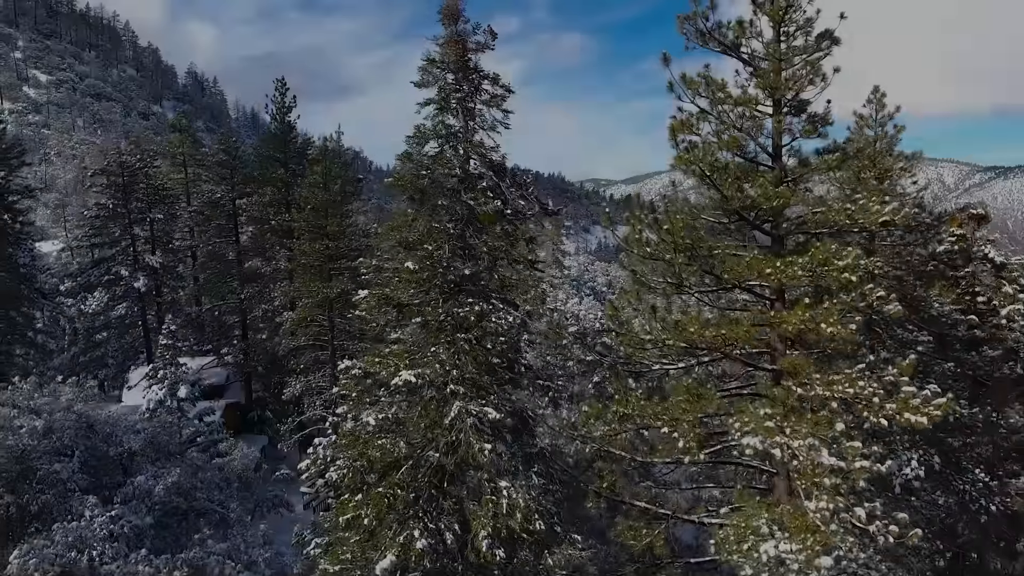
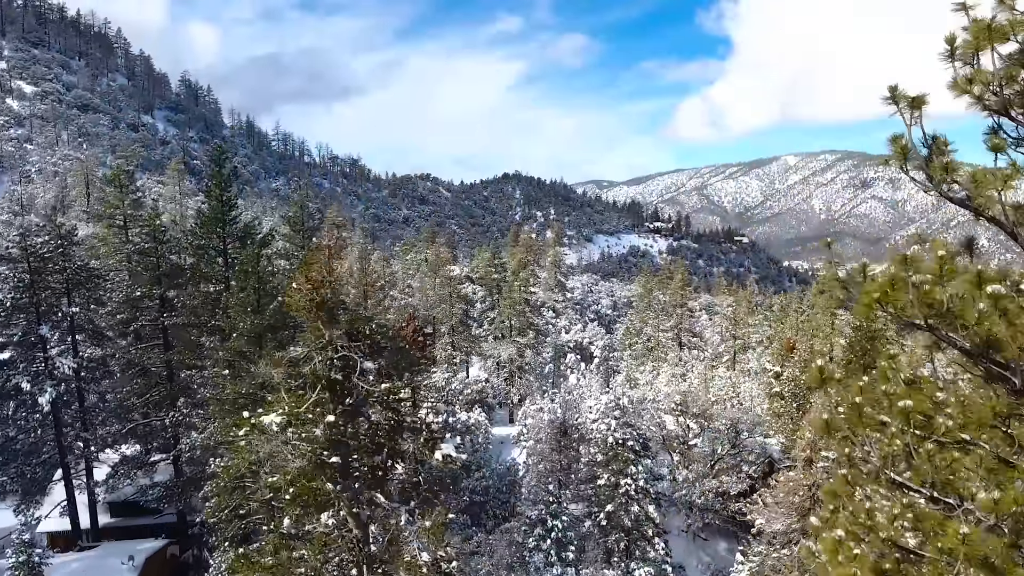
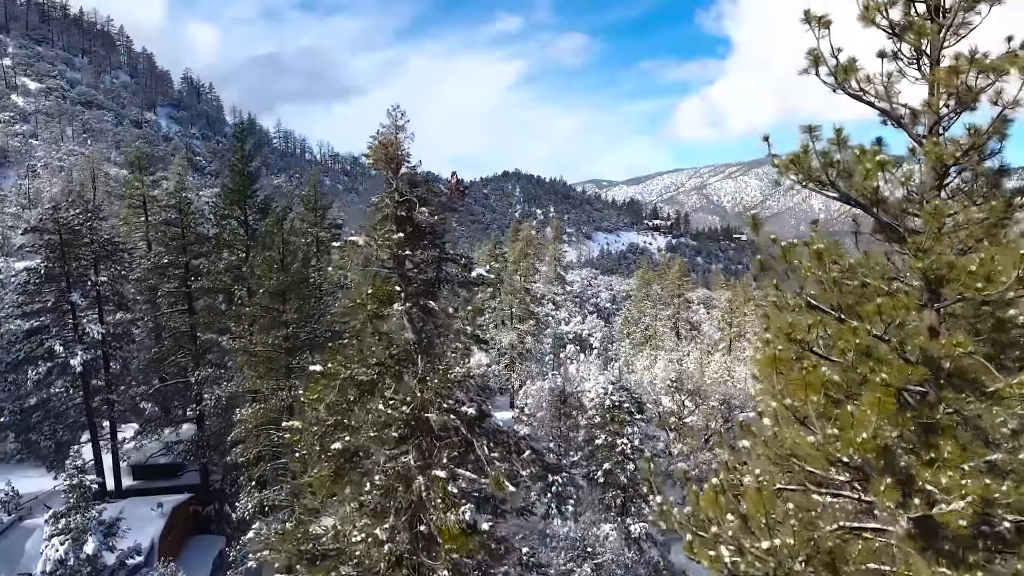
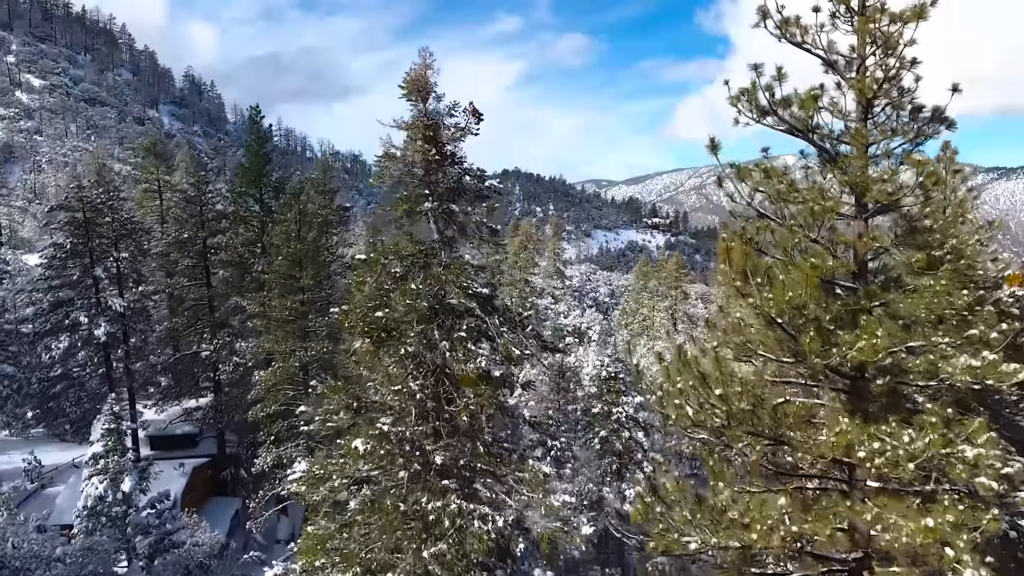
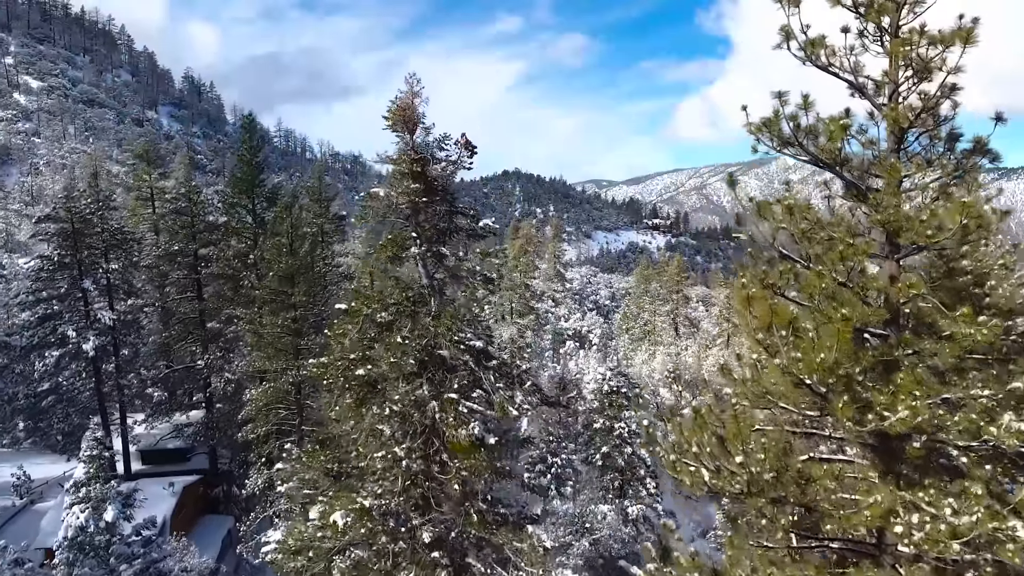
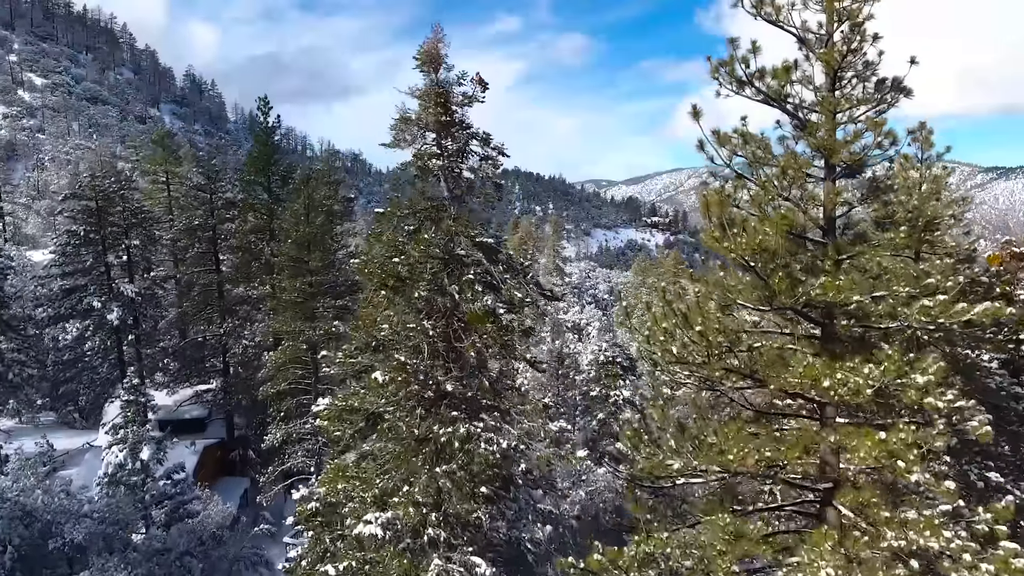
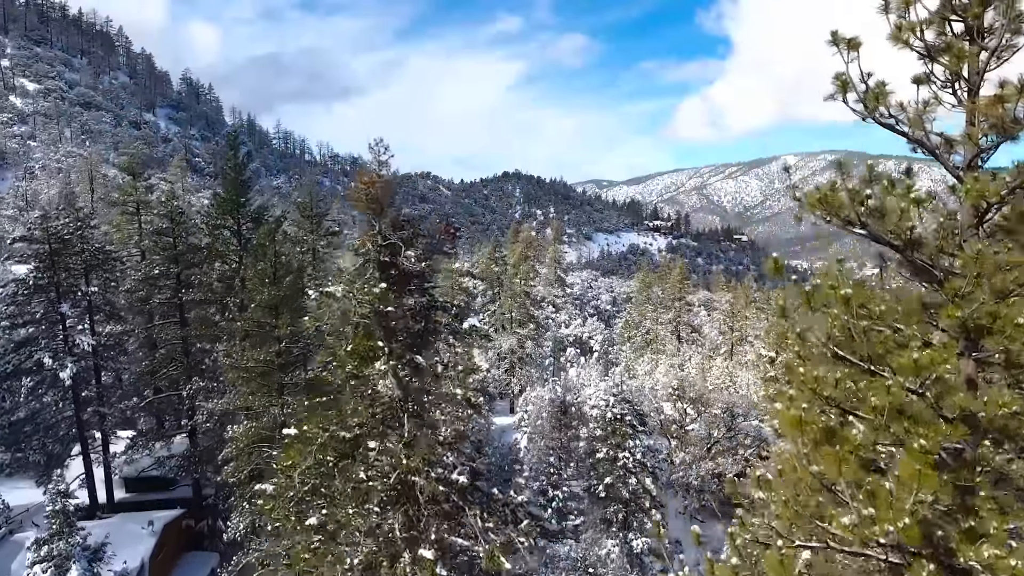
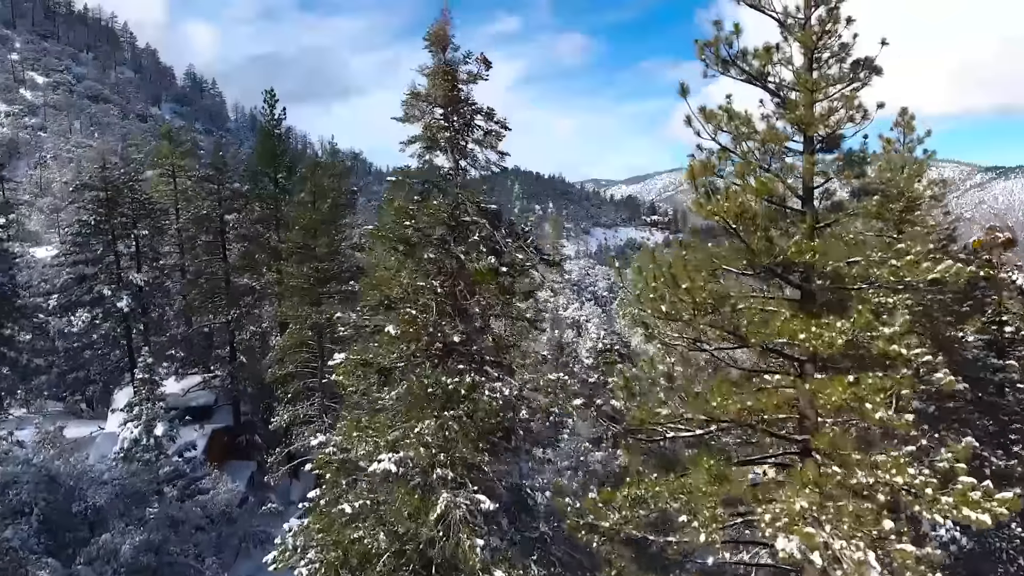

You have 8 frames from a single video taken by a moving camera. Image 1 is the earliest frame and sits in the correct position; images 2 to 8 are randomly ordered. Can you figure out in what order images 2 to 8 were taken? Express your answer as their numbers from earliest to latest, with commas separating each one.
8, 6, 4, 5, 3, 7, 2
